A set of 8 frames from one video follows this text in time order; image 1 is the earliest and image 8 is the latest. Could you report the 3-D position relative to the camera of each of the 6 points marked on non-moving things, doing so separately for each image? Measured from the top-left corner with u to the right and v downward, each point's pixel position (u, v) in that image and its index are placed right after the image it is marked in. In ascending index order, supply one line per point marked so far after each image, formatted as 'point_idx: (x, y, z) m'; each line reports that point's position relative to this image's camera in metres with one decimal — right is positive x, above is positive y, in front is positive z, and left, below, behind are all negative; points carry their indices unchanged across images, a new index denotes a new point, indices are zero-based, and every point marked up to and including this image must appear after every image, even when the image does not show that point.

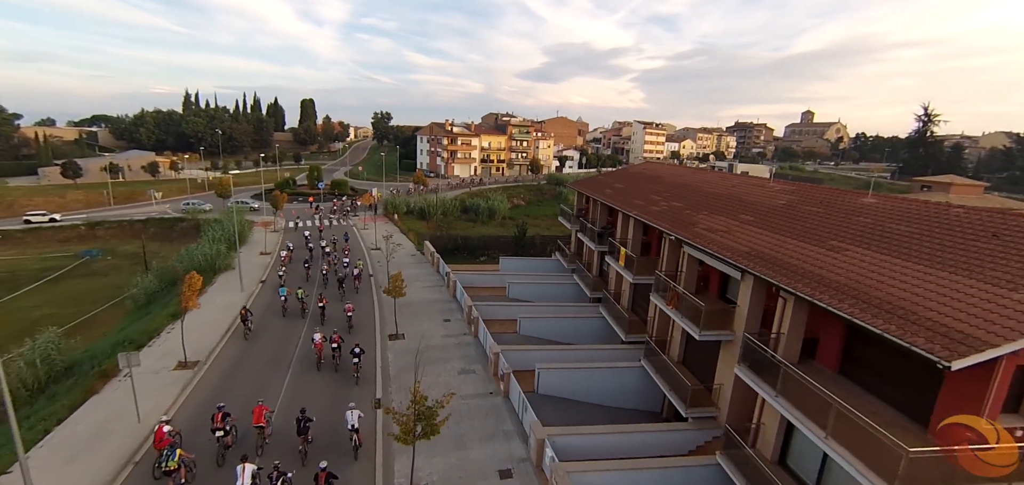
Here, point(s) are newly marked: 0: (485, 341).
0: (-1.0, -3.9, +18.9) m
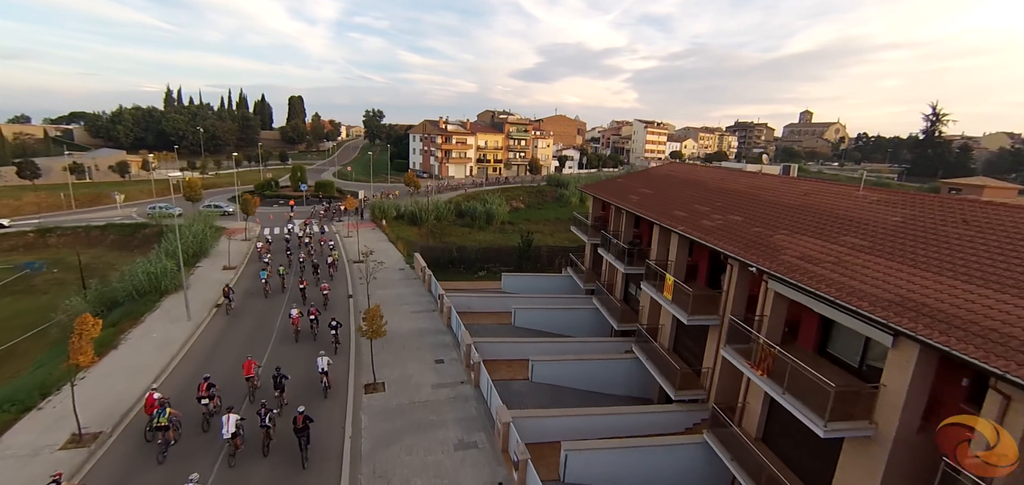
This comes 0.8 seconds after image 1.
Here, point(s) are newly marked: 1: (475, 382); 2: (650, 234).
0: (-0.7, -4.7, +14.6) m
1: (-1.2, -4.6, +15.7) m
2: (+5.7, +0.3, +19.9) m
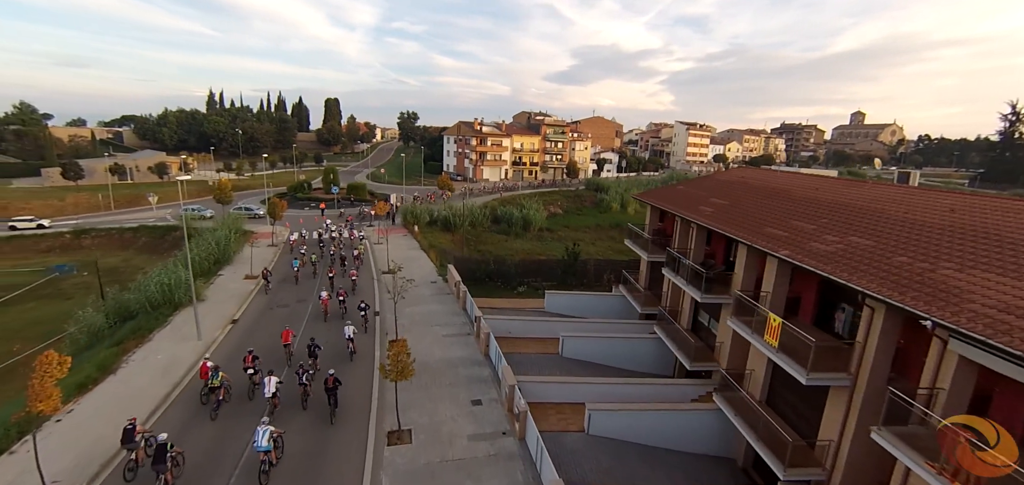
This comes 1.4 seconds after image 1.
0: (+0.7, -5.2, +11.9) m
1: (+0.2, -5.2, +13.0) m
2: (+7.4, -0.4, +16.7) m
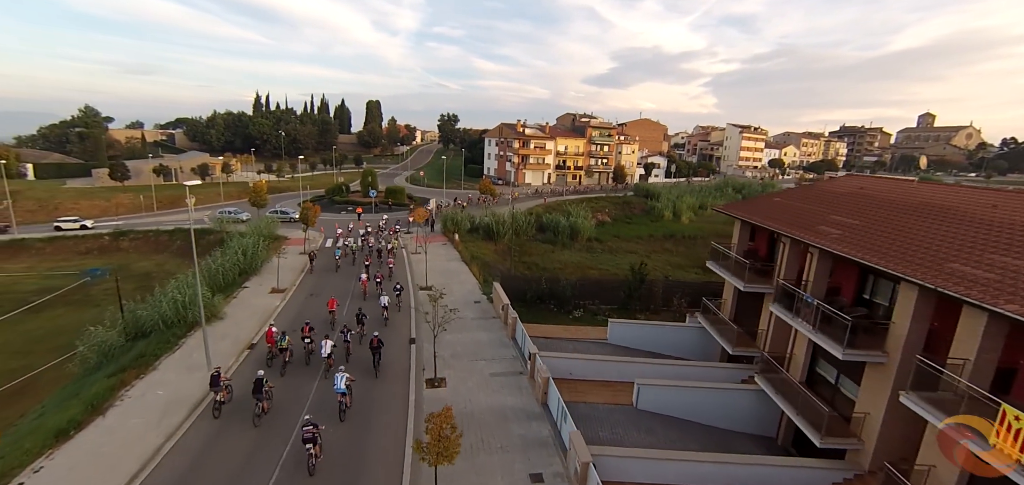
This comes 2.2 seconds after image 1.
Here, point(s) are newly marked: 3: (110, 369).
0: (+2.1, -5.9, +8.5) m
1: (+1.7, -5.8, +9.6) m
2: (+9.3, -1.2, +12.9) m
3: (-13.7, -4.3, +16.3) m
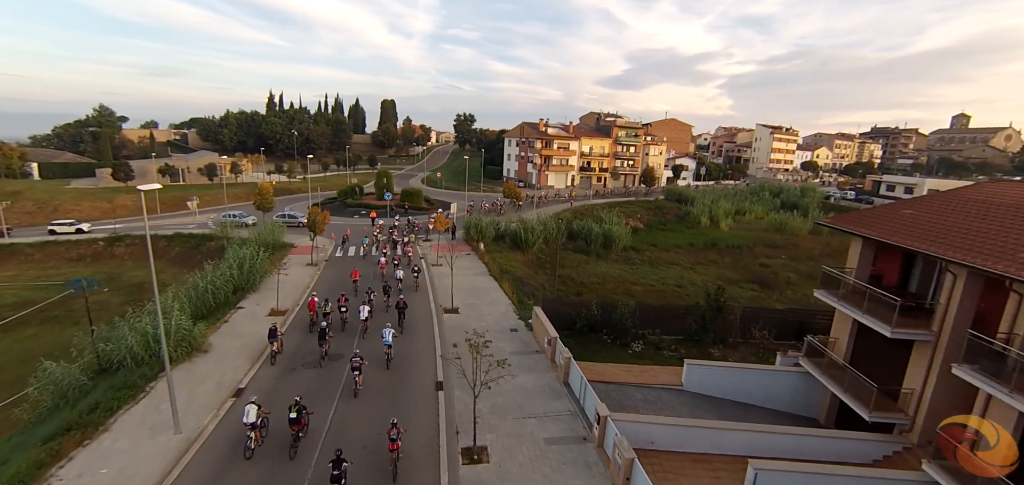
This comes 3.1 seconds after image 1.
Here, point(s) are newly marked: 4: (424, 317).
0: (+3.4, -6.5, +4.5) m
1: (+3.1, -6.4, +5.6) m
2: (+10.8, -1.9, +8.7) m
3: (-12.1, -4.8, +12.7) m
4: (-3.7, -3.1, +20.2) m
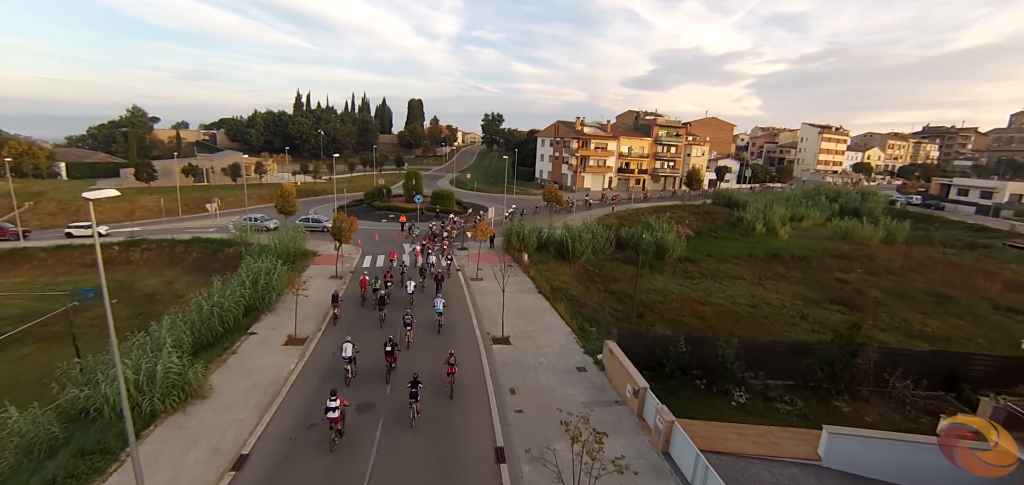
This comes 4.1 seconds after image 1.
0: (+4.9, -7.1, +0.7) m
1: (+4.6, -7.0, +1.8) m
2: (+12.4, -2.6, +4.6) m
3: (-10.2, -5.3, +9.6) m
4: (-1.5, -3.7, +16.7) m
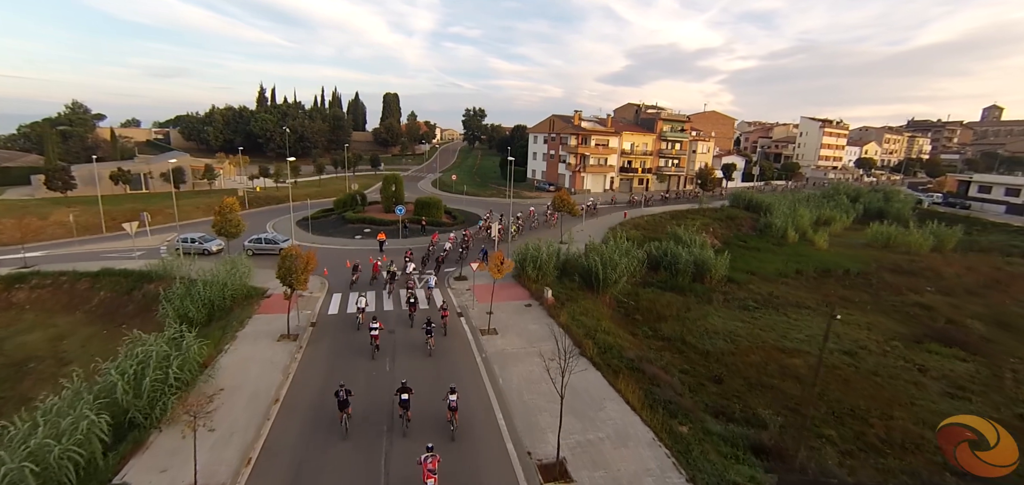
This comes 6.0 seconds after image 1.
0: (+7.1, -8.6, -6.1) m
1: (+6.7, -8.5, -4.9) m
2: (+14.4, -3.9, -1.9) m
3: (-8.5, -7.0, +2.1) m
4: (-0.1, -5.2, +9.7) m
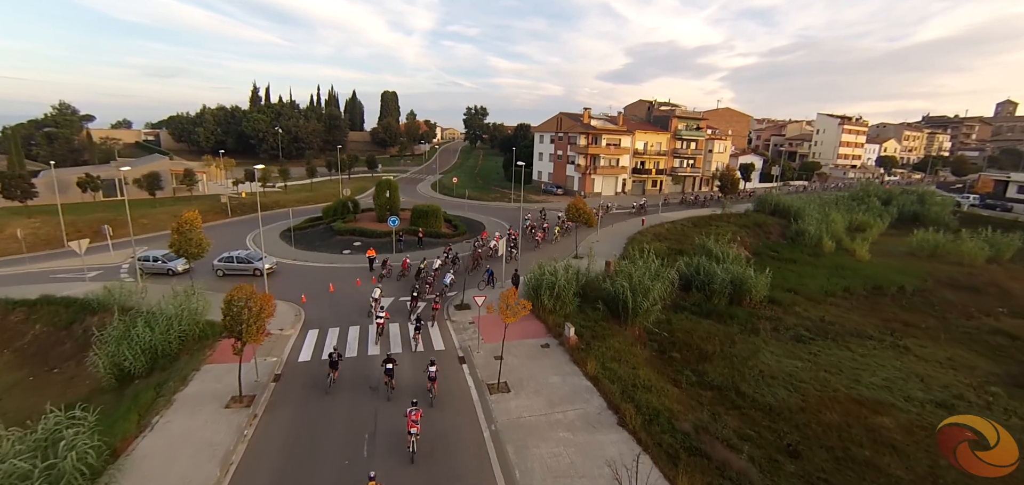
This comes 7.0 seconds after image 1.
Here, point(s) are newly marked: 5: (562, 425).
0: (+7.5, -9.6, -10.0) m
1: (+7.1, -9.5, -8.9) m
2: (+14.8, -4.9, -5.8) m
3: (-8.0, -8.0, -1.8) m
4: (+0.3, -6.2, +5.7) m
5: (+1.3, -4.5, +12.8) m
